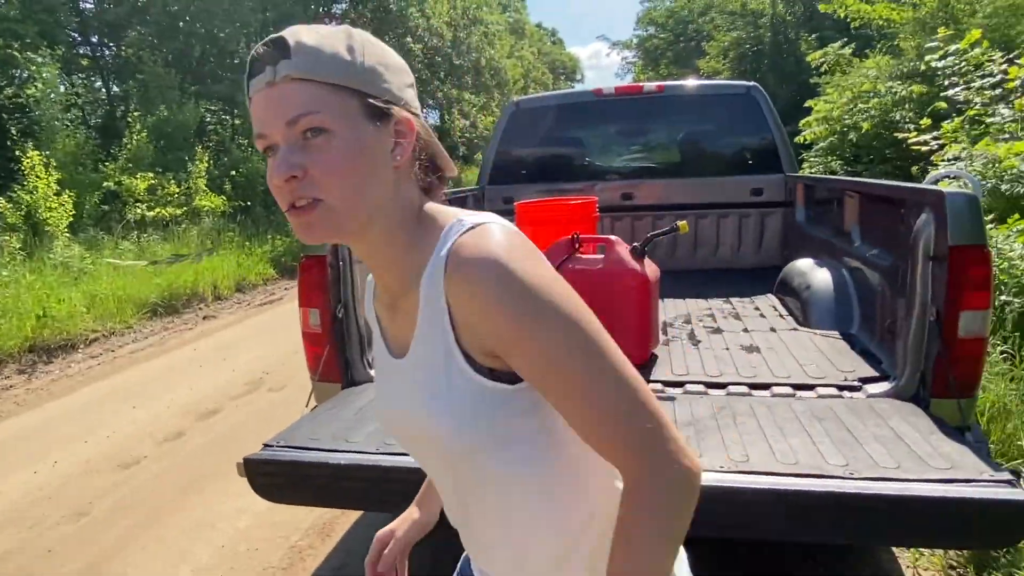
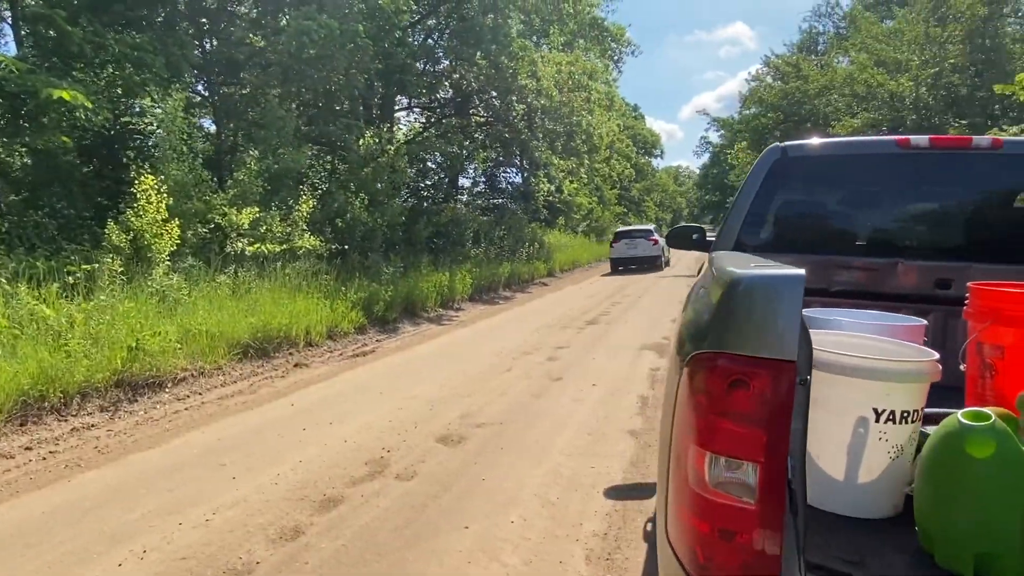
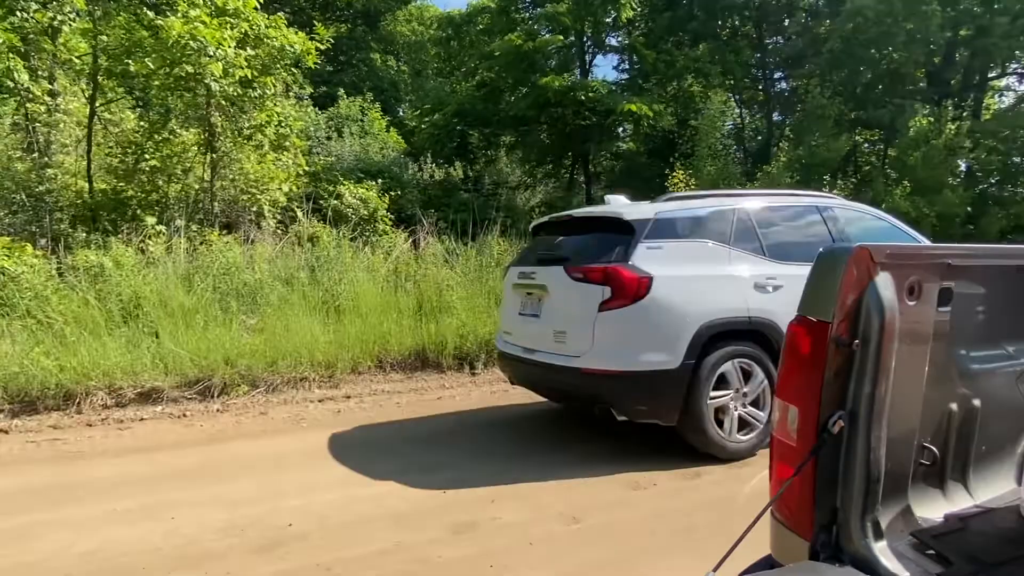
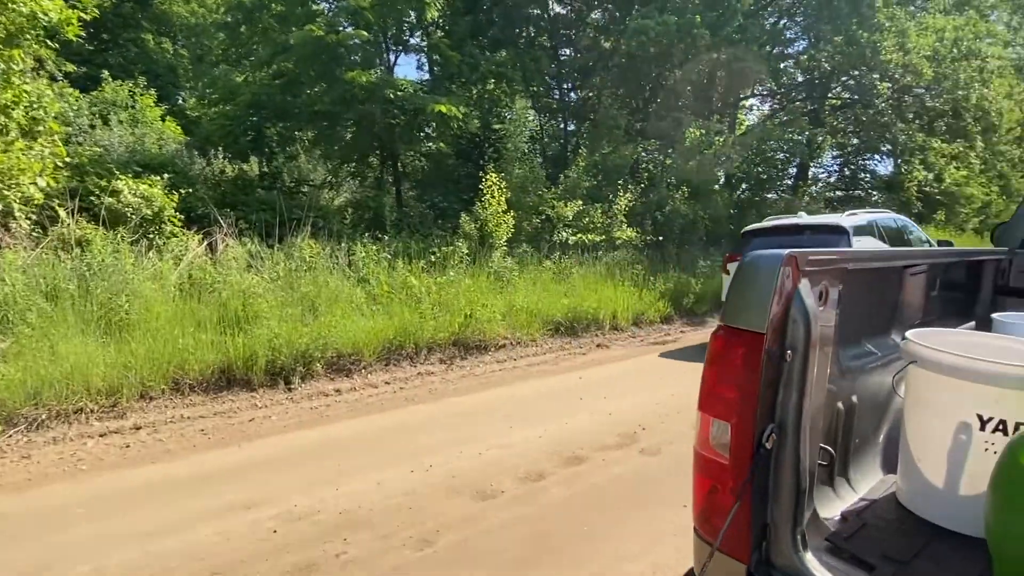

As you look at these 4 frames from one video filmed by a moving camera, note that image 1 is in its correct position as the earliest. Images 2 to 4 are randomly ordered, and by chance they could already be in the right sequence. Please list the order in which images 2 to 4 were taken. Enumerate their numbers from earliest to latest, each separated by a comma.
3, 4, 2
